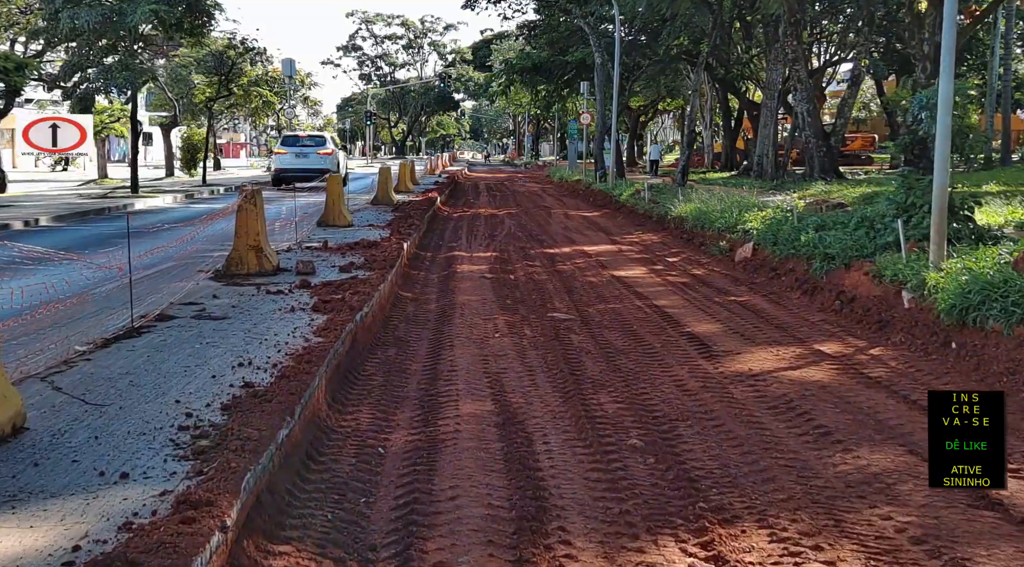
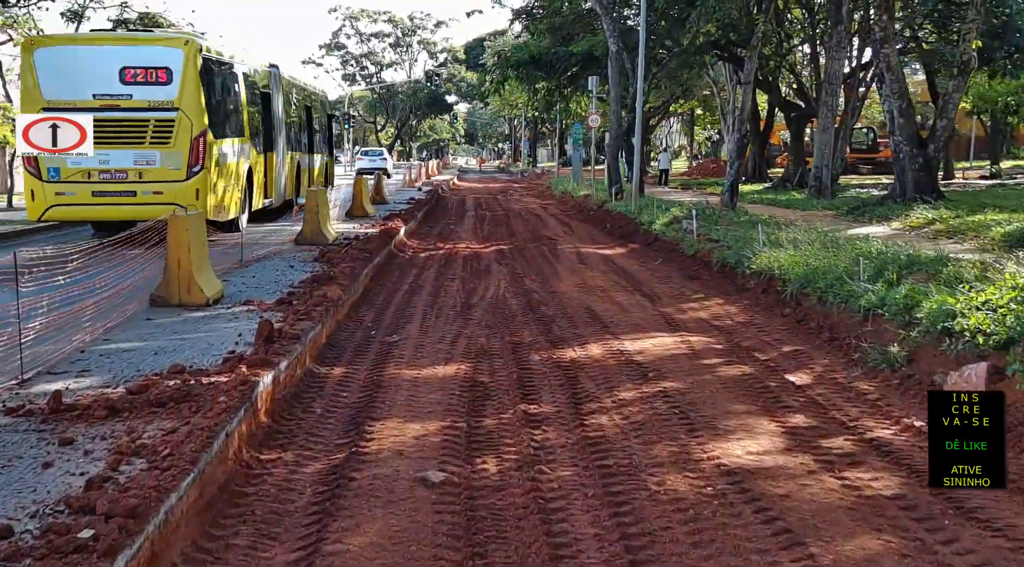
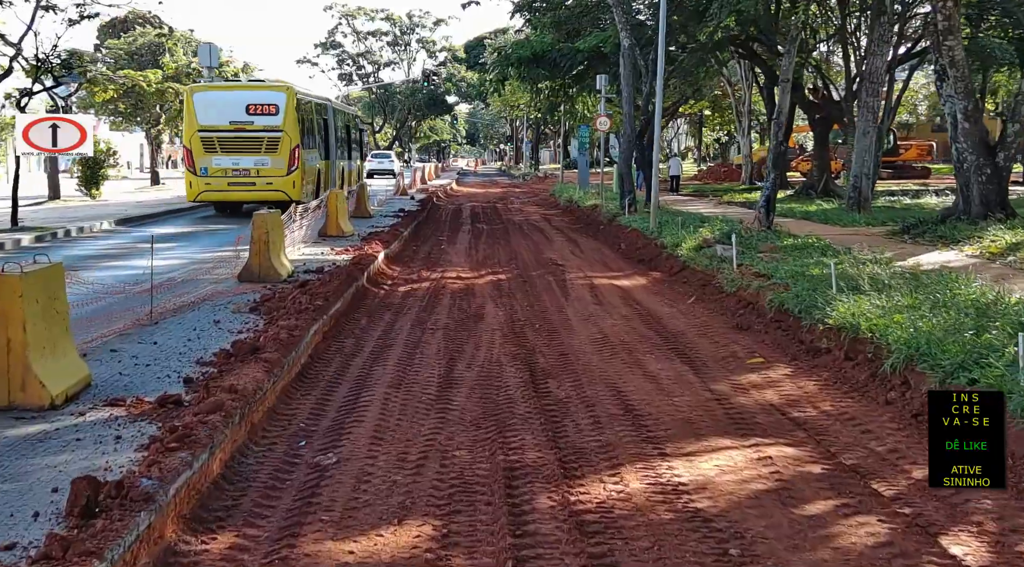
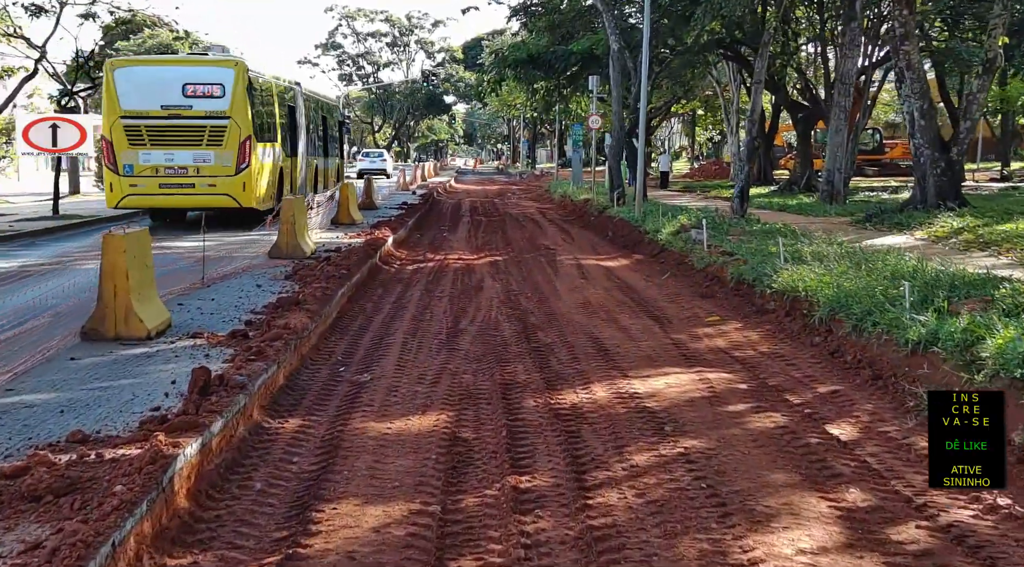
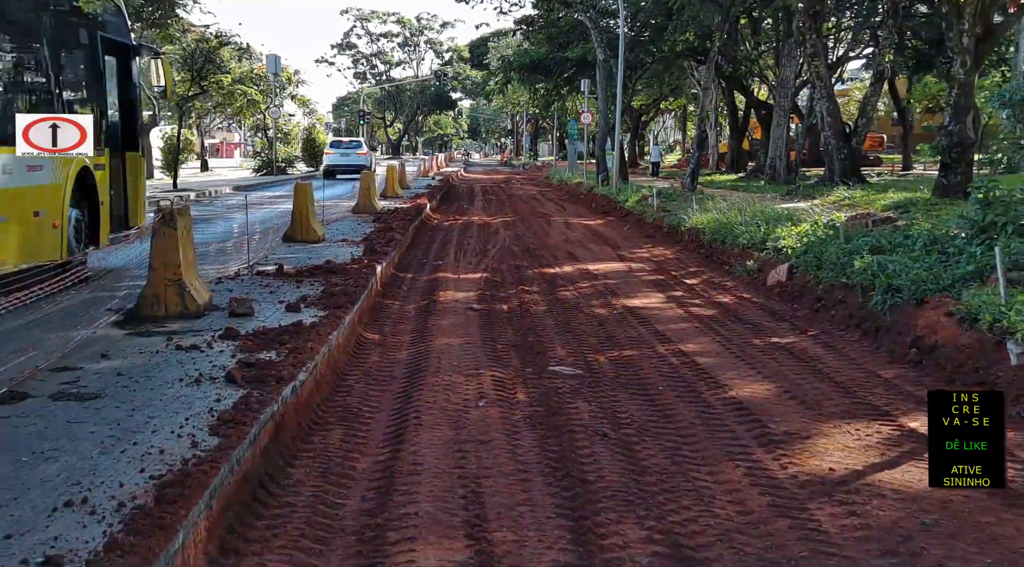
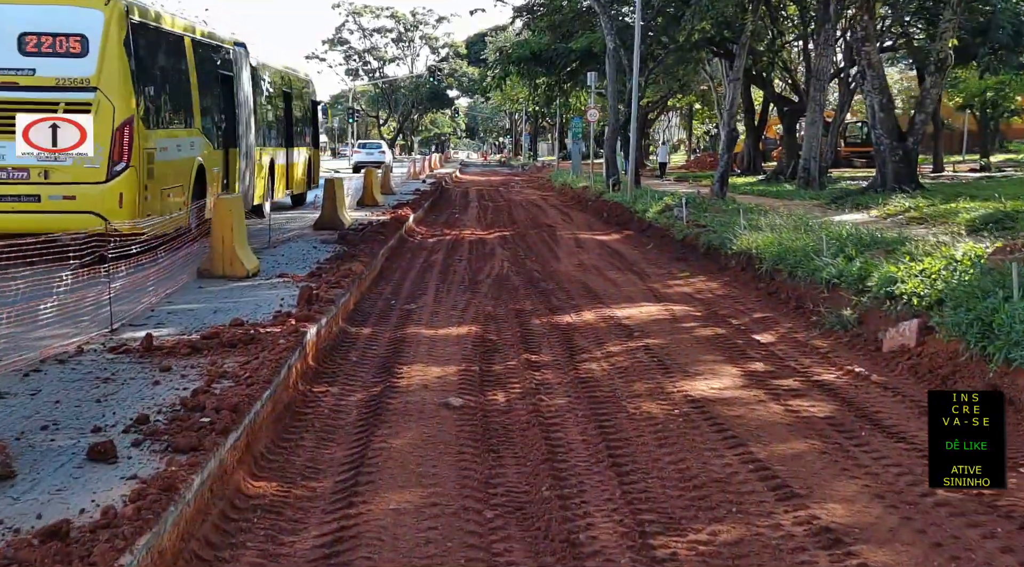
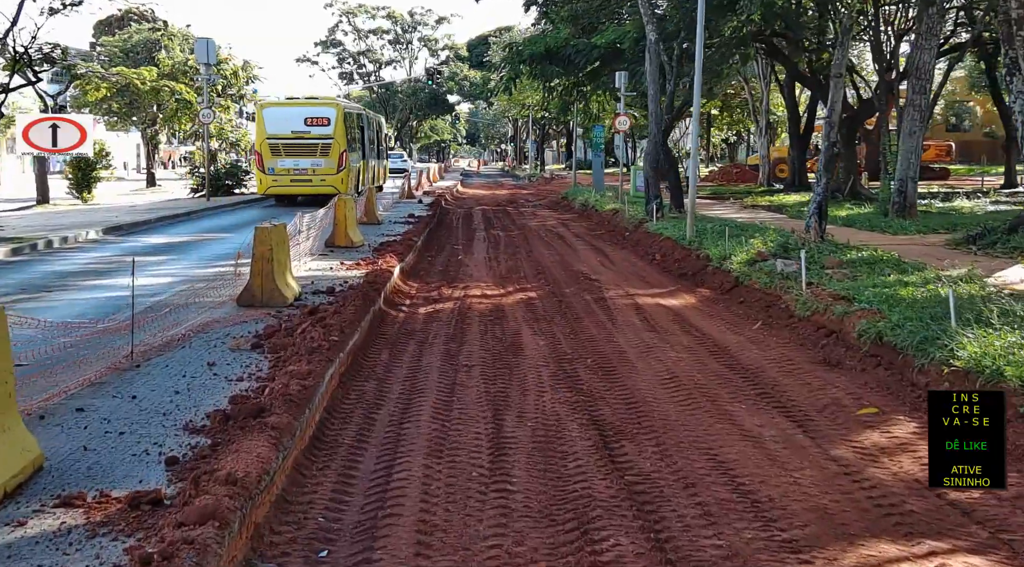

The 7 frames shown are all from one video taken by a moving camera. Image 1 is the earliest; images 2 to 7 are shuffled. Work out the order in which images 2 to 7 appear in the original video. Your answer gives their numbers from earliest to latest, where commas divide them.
5, 6, 2, 4, 3, 7
